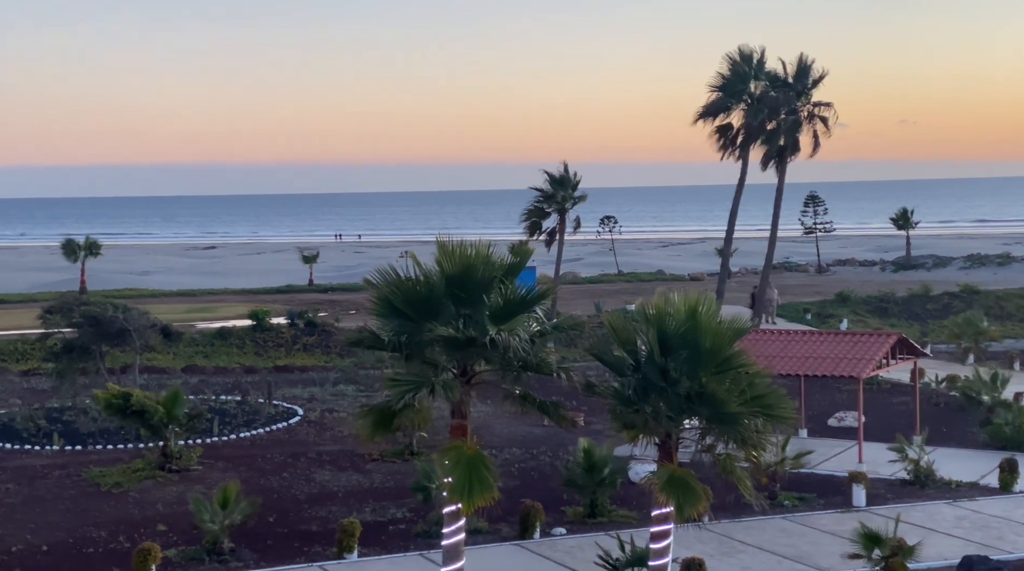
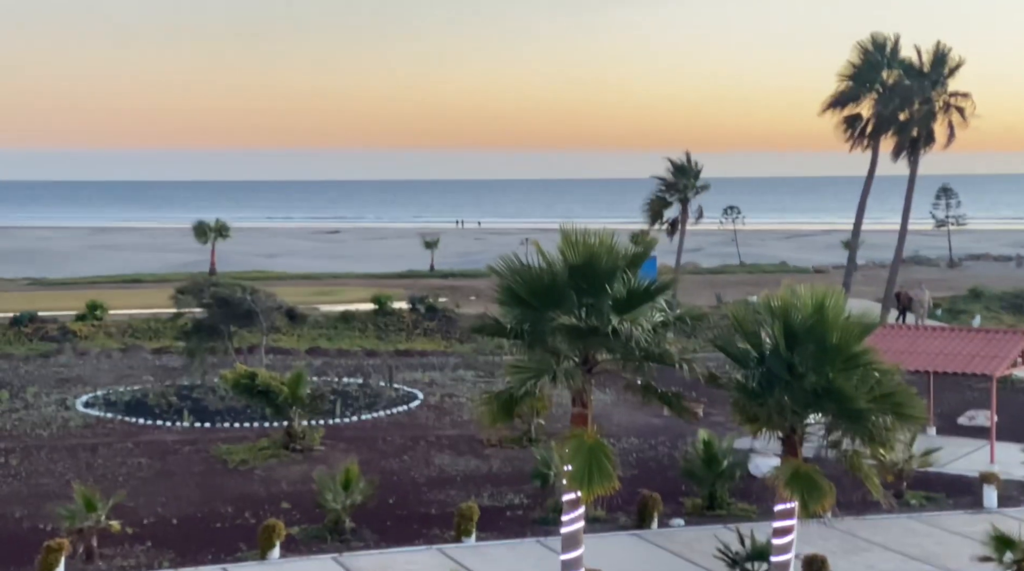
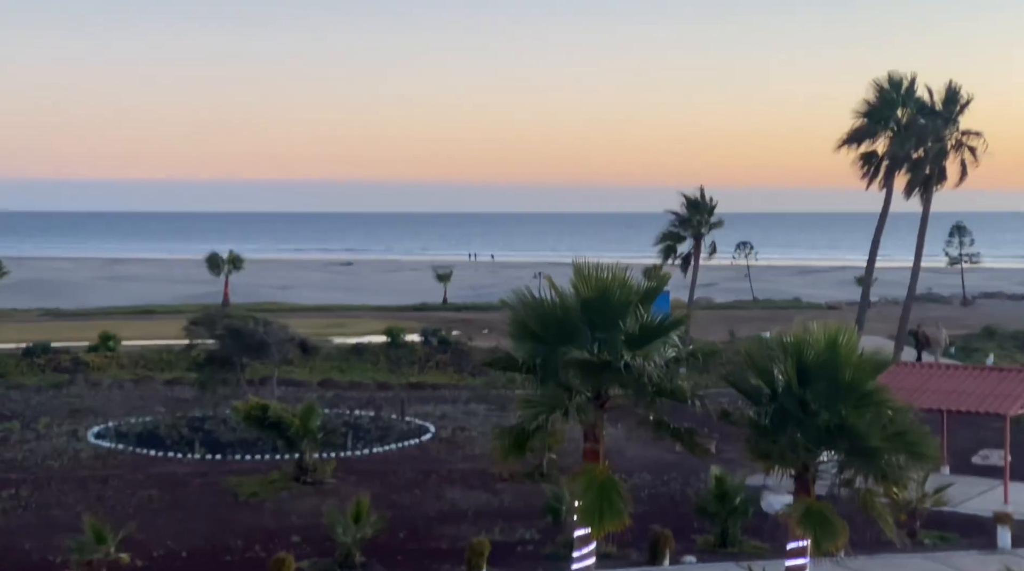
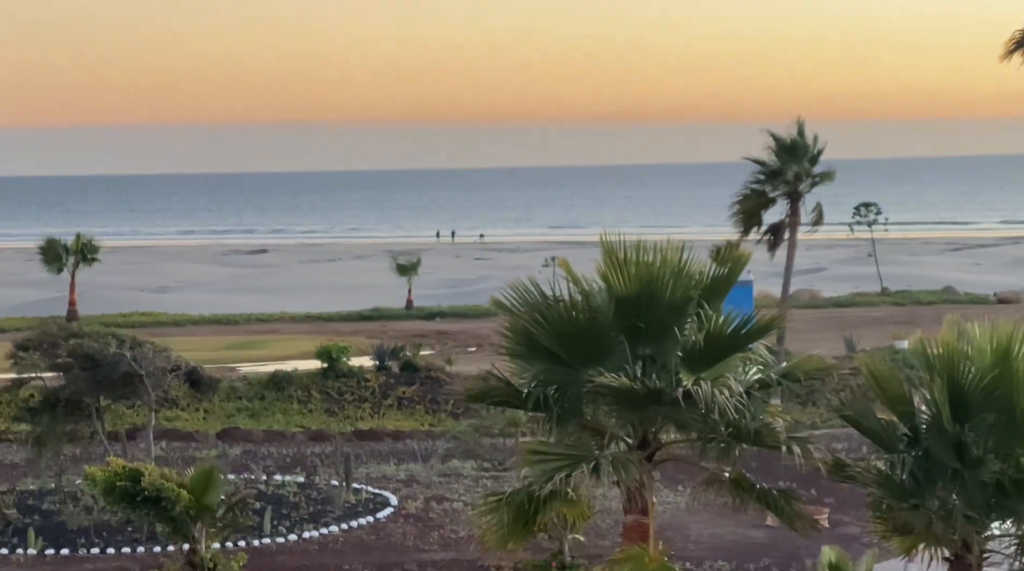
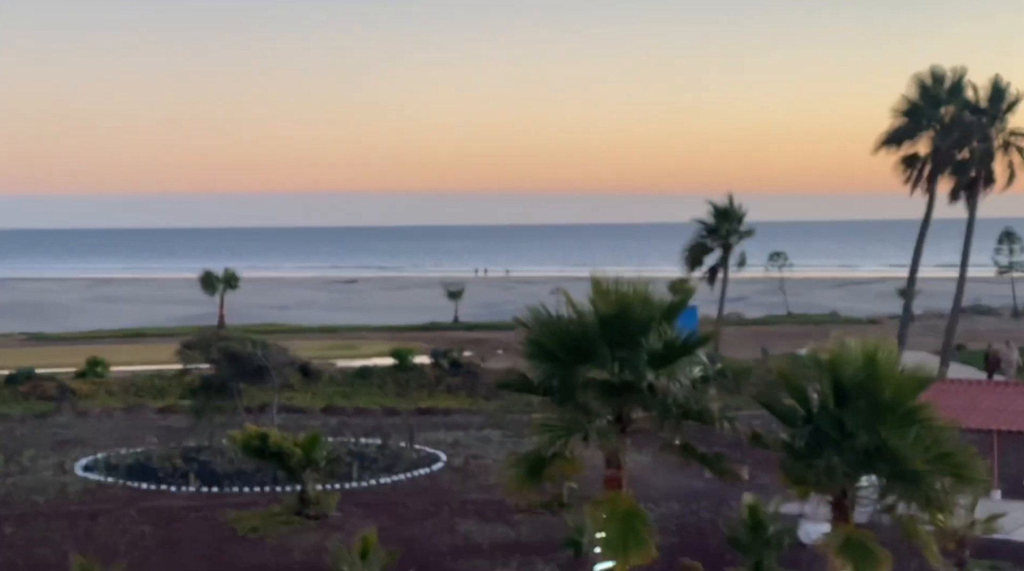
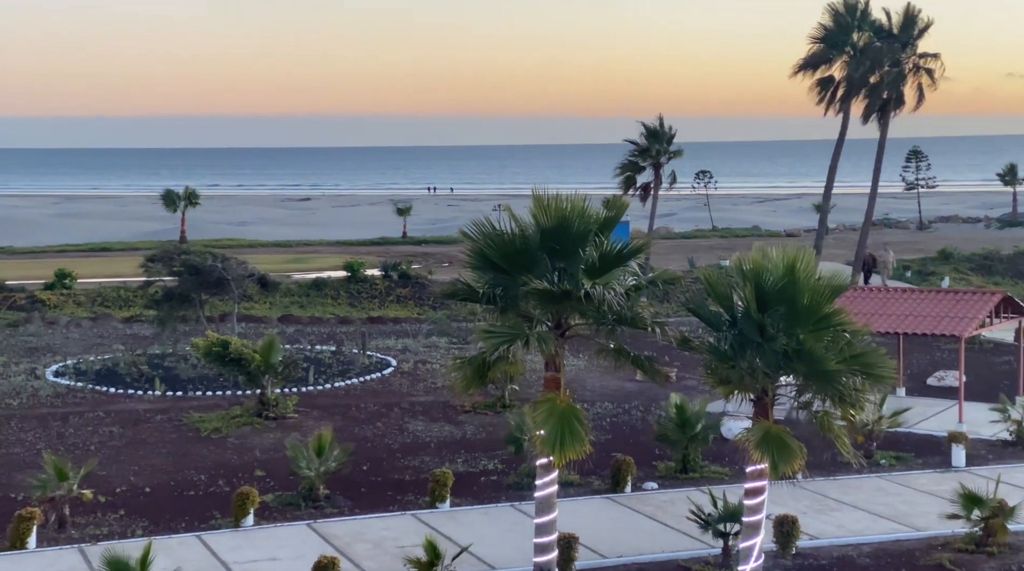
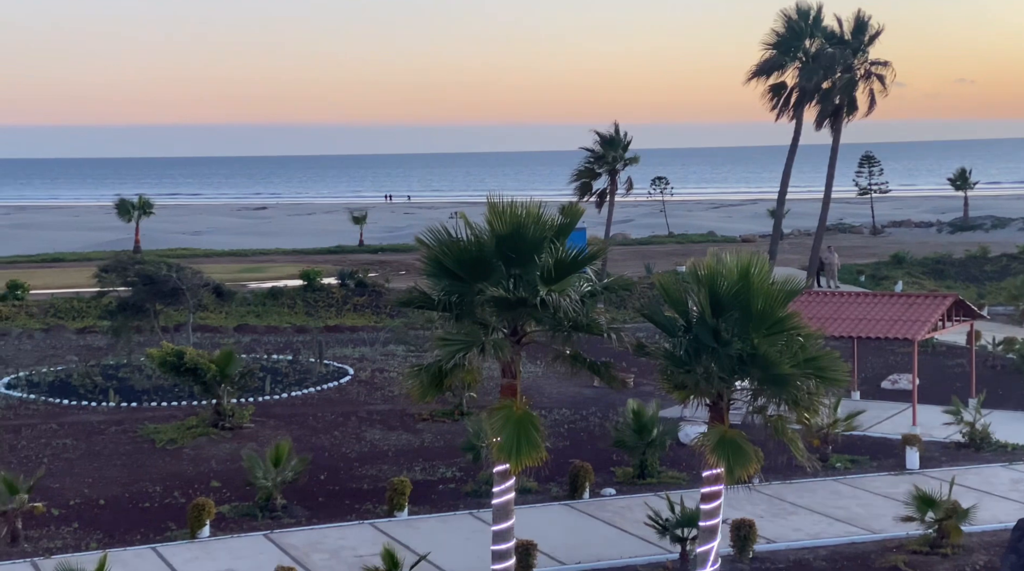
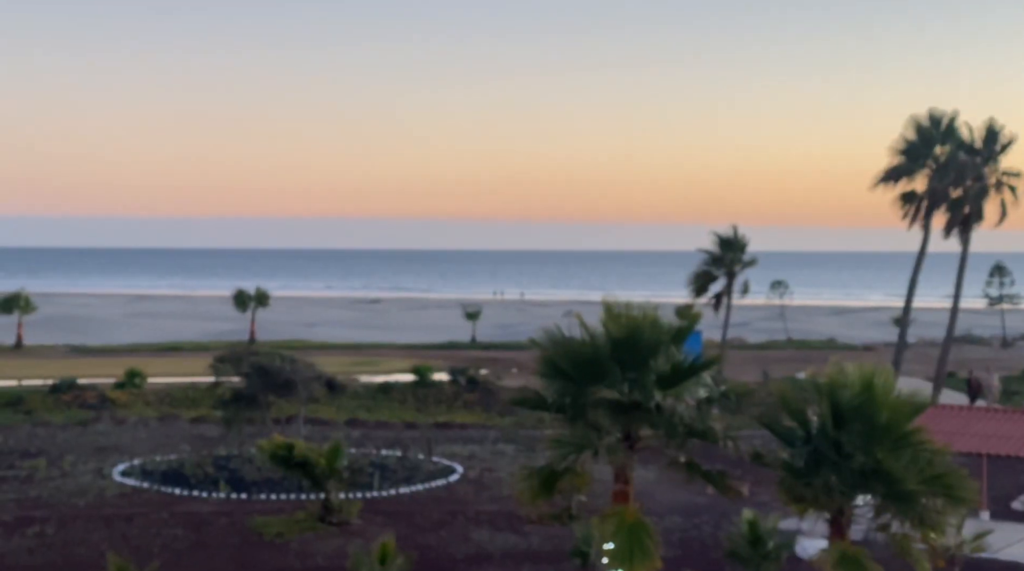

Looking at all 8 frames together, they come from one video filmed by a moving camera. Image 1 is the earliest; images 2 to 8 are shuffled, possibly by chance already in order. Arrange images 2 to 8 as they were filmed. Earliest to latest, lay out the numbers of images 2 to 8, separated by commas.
7, 6, 2, 3, 8, 5, 4
